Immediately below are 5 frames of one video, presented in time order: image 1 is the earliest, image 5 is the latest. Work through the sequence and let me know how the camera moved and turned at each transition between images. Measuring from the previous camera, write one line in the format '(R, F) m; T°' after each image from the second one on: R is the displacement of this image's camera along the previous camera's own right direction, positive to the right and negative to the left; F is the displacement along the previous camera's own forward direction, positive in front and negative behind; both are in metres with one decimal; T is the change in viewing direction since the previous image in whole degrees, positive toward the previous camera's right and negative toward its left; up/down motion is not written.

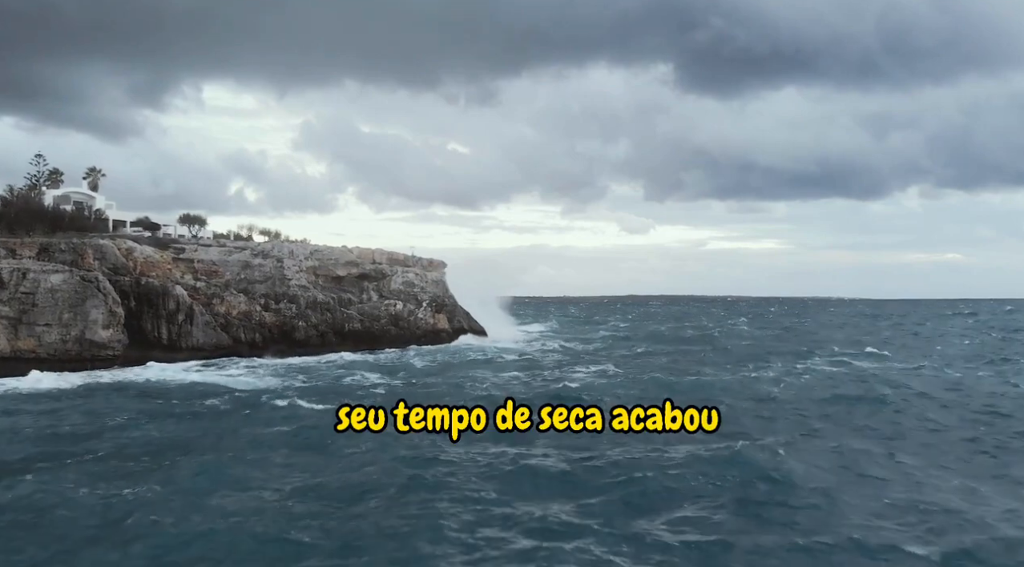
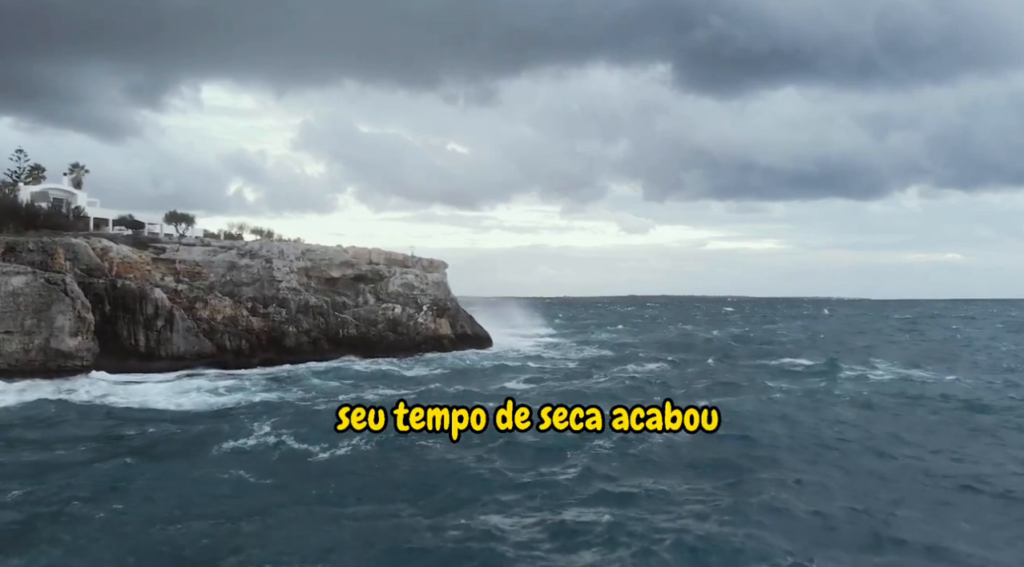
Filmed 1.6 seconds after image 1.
(-0.4, +4.0) m; 0°
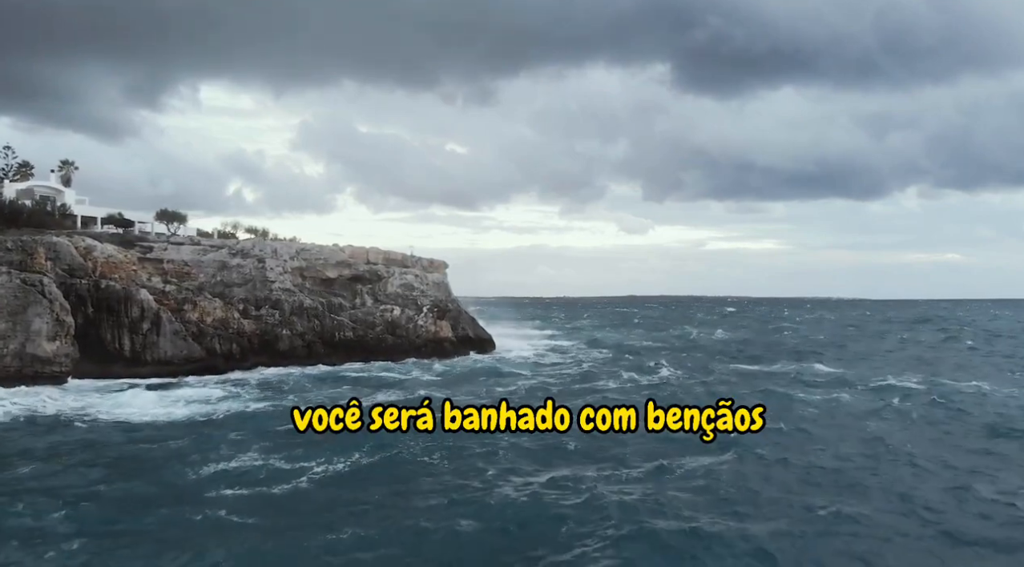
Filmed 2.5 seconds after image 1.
(-0.3, +2.3) m; 0°
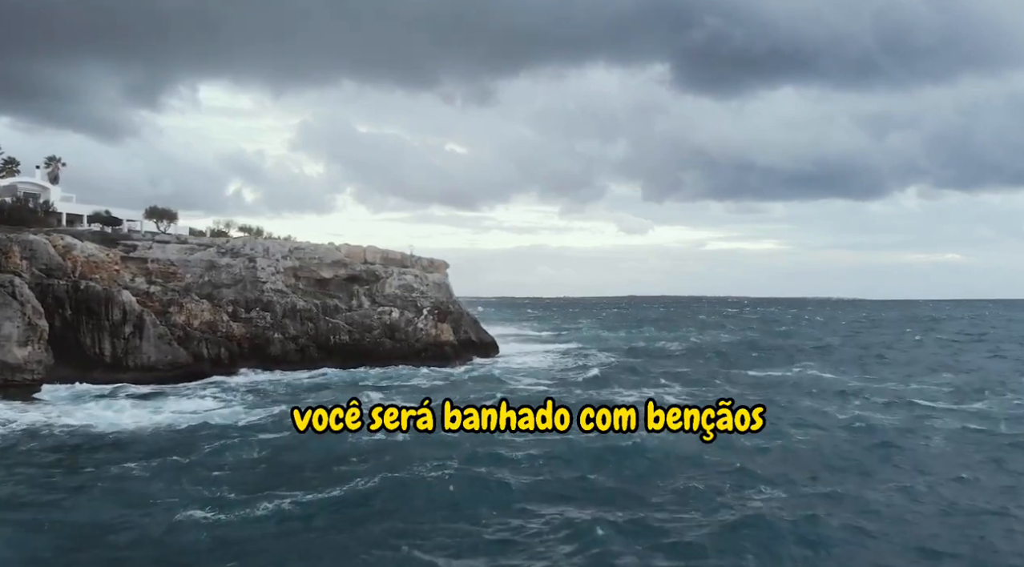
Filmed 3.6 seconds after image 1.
(-0.3, +2.6) m; 0°
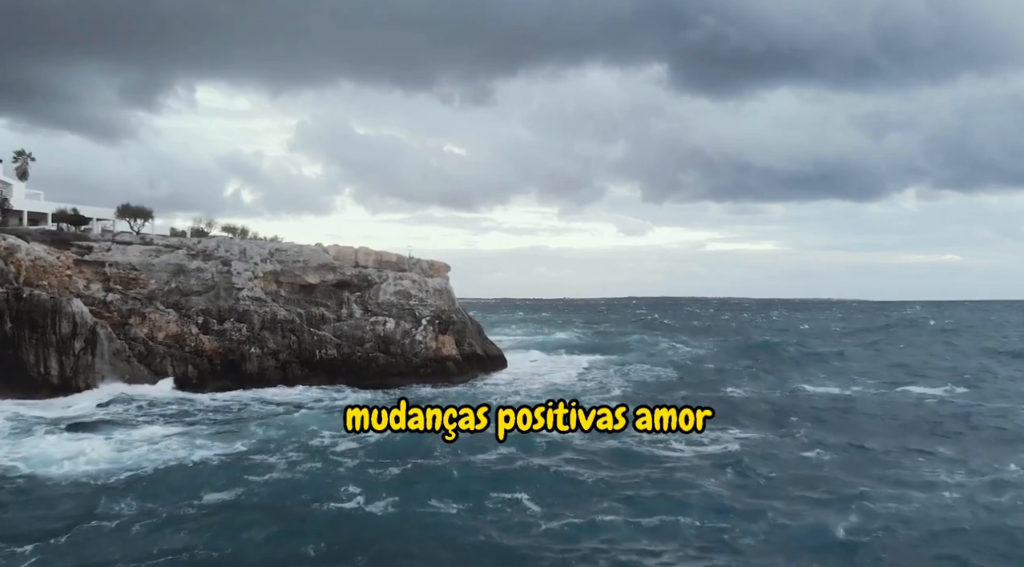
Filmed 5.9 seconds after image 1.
(-0.6, +5.7) m; 0°
